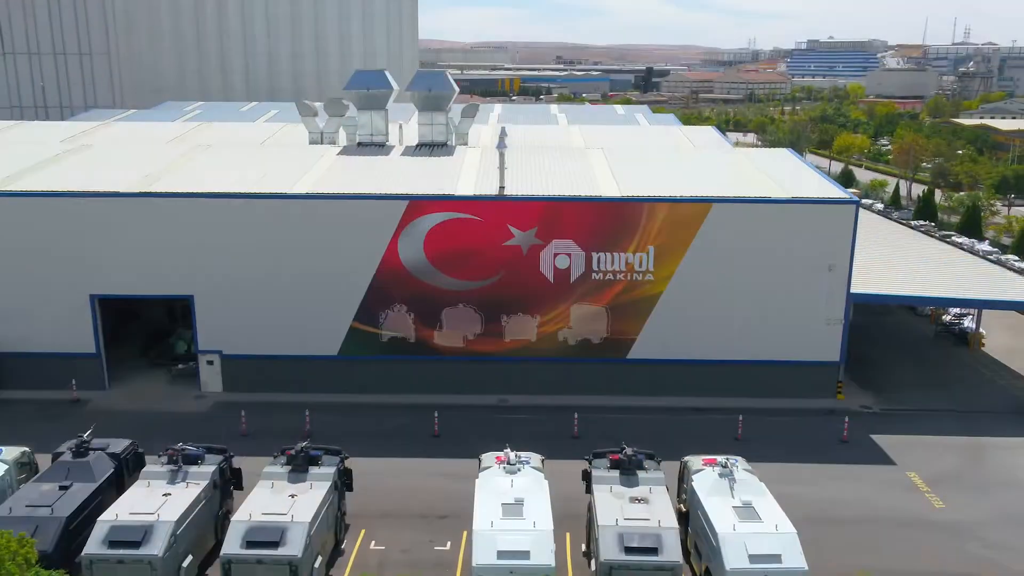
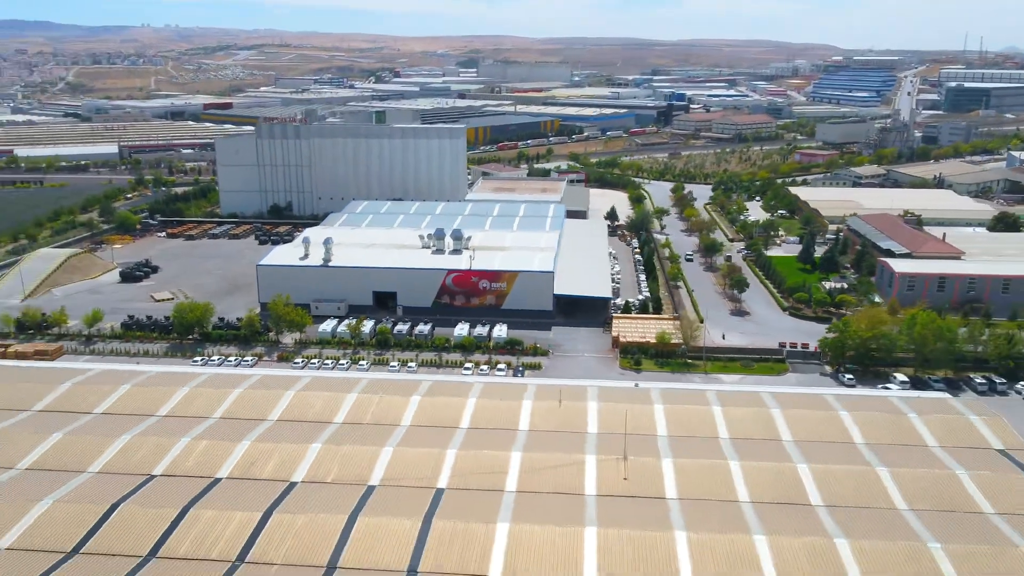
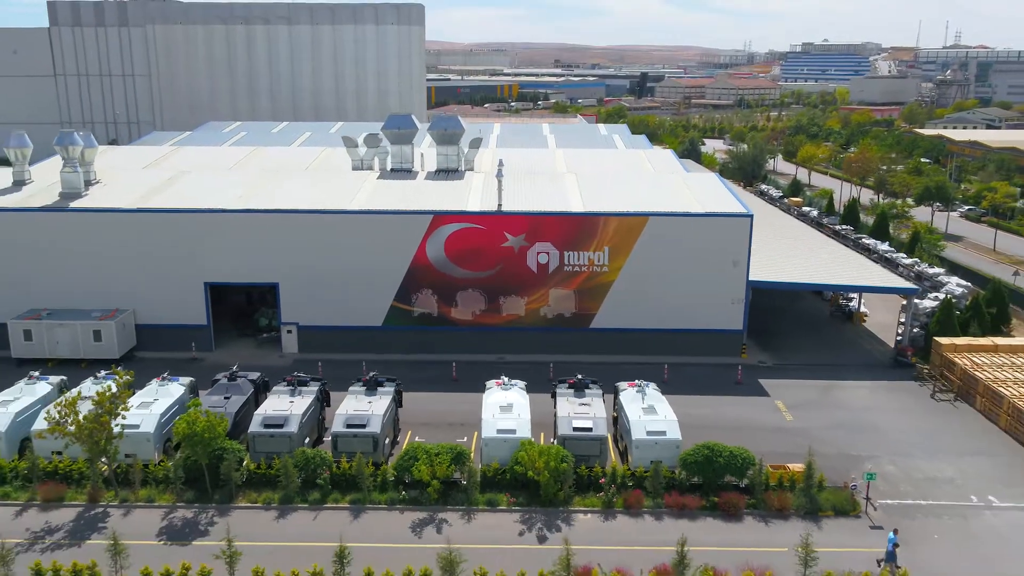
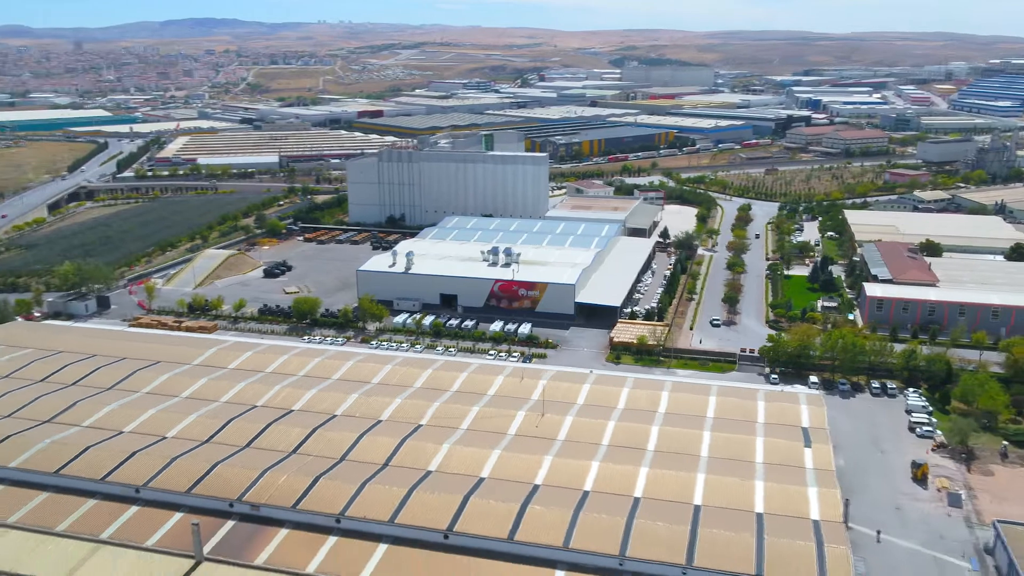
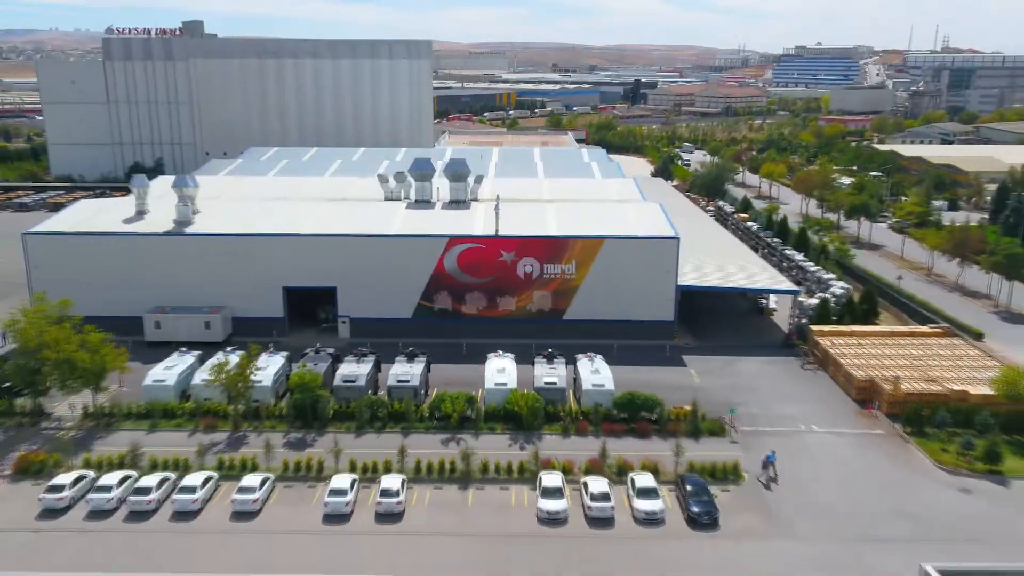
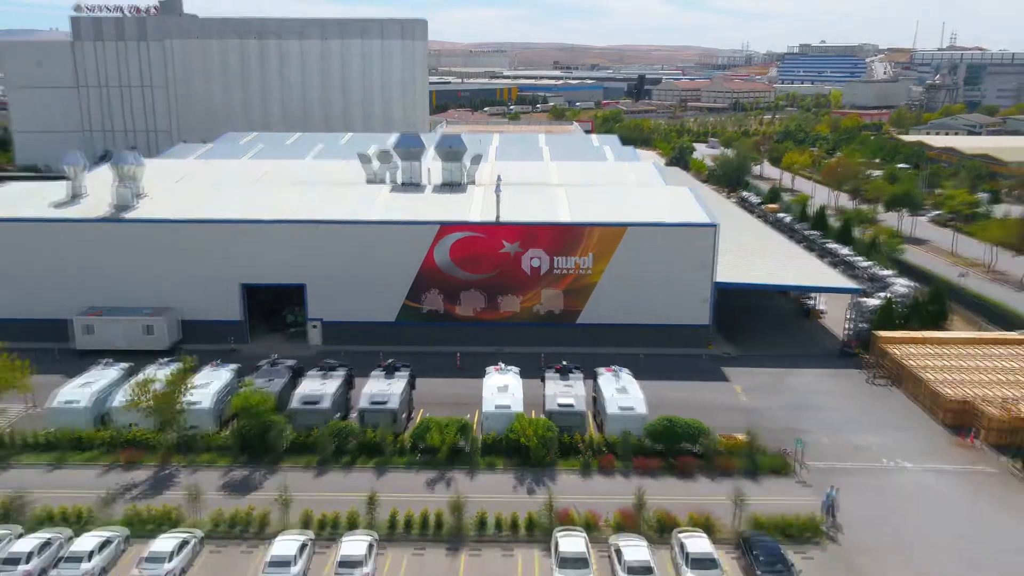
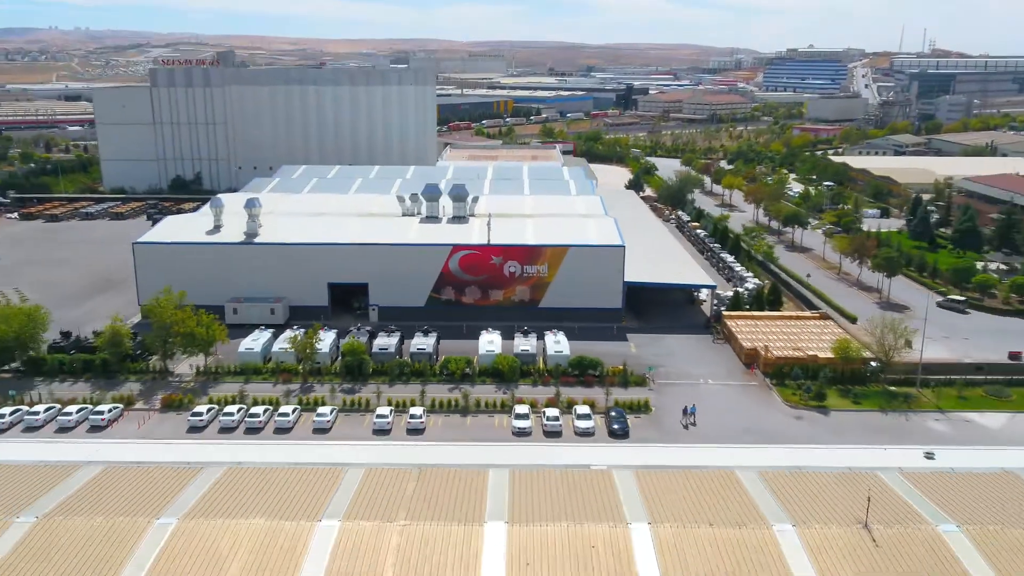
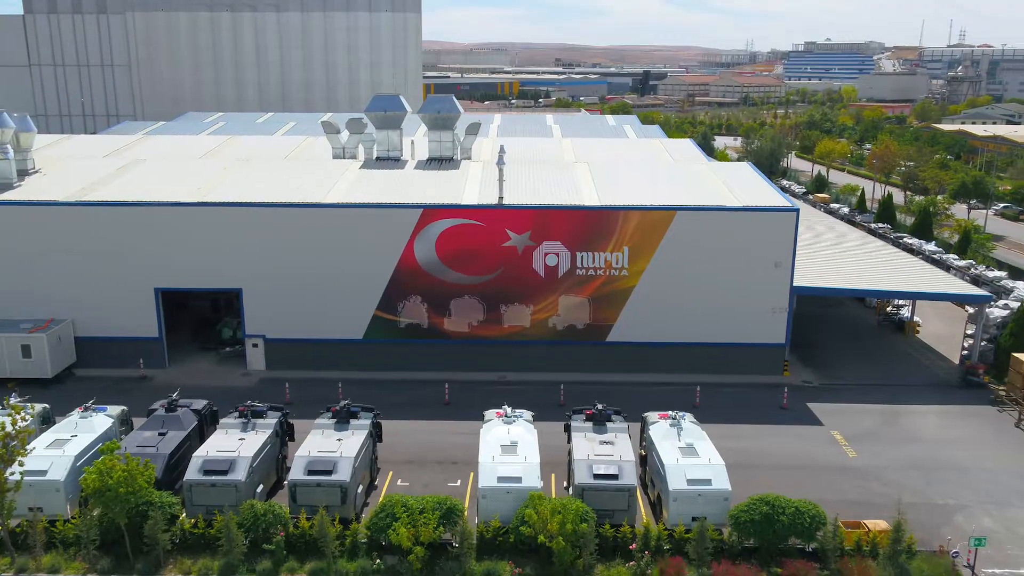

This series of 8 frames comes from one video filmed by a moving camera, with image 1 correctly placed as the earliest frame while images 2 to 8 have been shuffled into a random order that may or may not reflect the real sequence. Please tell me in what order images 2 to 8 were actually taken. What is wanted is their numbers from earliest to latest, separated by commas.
8, 3, 6, 5, 7, 2, 4
